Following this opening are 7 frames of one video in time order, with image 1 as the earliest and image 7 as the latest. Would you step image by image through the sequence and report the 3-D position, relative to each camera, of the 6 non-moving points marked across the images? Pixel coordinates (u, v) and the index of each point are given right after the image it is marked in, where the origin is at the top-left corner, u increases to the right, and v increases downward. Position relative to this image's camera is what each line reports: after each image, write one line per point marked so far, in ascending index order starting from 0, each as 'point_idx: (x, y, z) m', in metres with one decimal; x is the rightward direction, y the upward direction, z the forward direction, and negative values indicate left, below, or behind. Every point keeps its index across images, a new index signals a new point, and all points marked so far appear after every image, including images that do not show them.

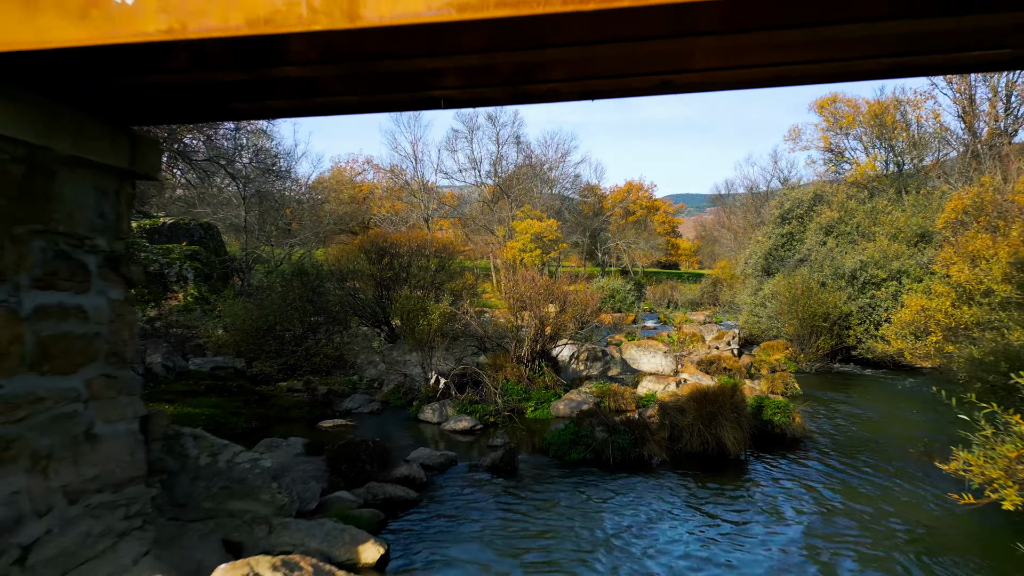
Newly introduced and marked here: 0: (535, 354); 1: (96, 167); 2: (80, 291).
0: (+1.0, -2.7, +12.1) m
1: (-5.7, +1.7, +4.0) m
2: (-5.8, 0.0, +3.9) m
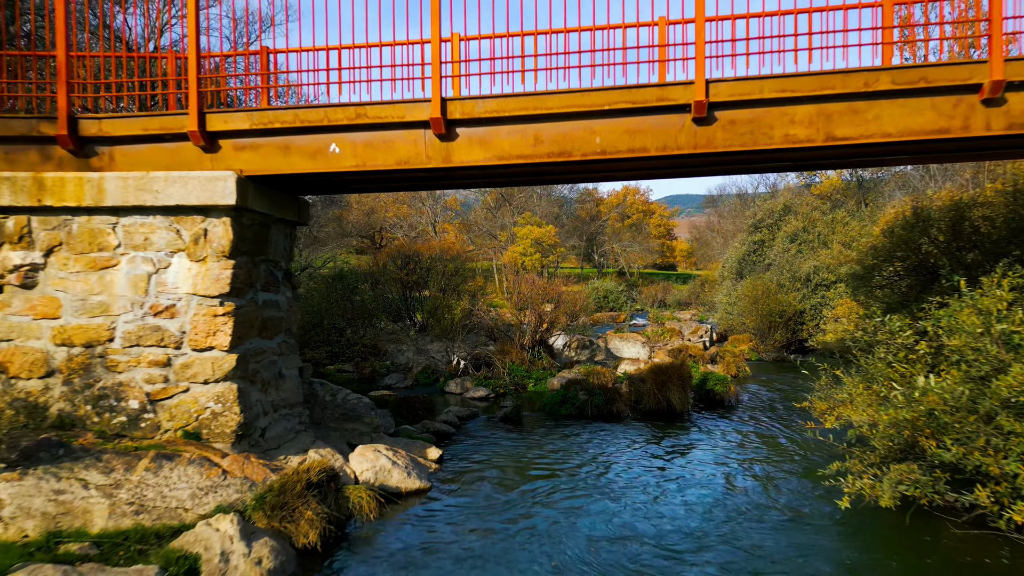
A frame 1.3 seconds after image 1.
0: (+1.2, -2.8, +15.0) m
1: (-5.5, +1.6, +6.9) m
2: (-5.6, -0.1, +6.9) m
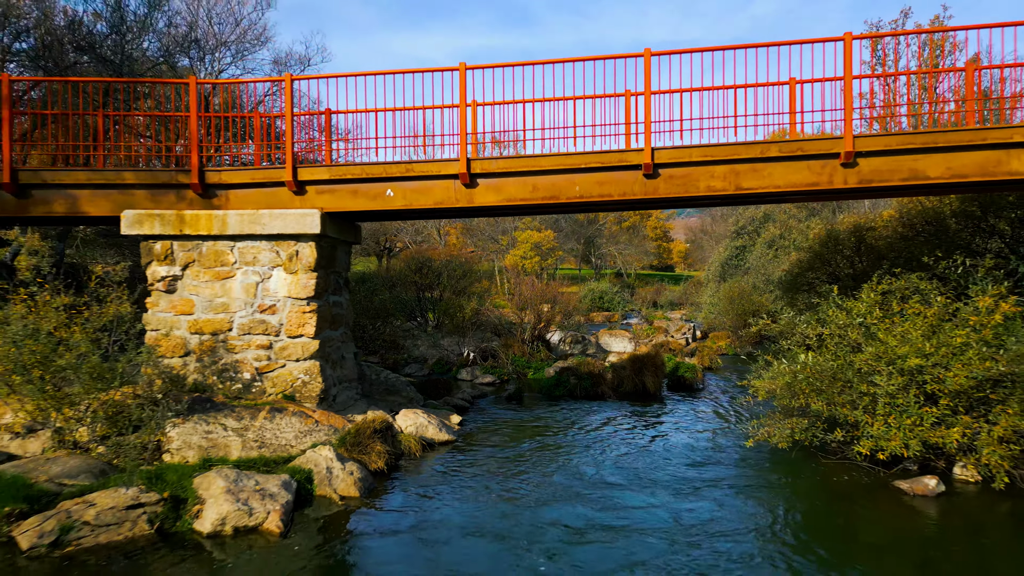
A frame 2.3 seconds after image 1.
0: (+1.3, -2.9, +17.3) m
1: (-5.3, +1.5, +9.2) m
2: (-5.5, -0.2, +9.1) m
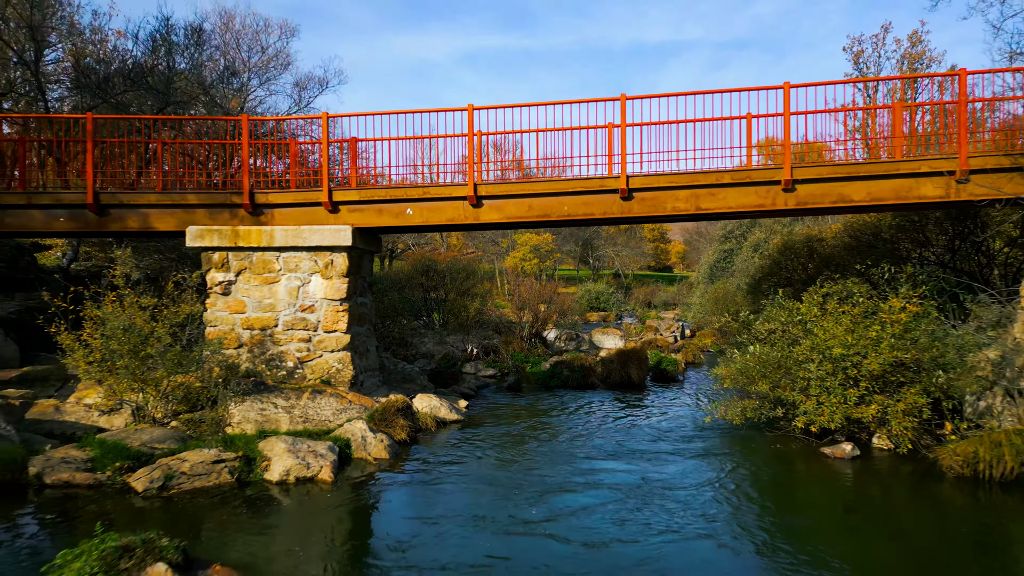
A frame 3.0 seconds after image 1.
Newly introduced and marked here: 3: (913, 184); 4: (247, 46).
0: (+1.3, -3.1, +18.9) m
1: (-5.3, +1.4, +10.8) m
2: (-5.5, -0.3, +10.7) m
3: (+12.3, +3.2, +8.8) m
4: (-14.8, +13.5, +16.1) m
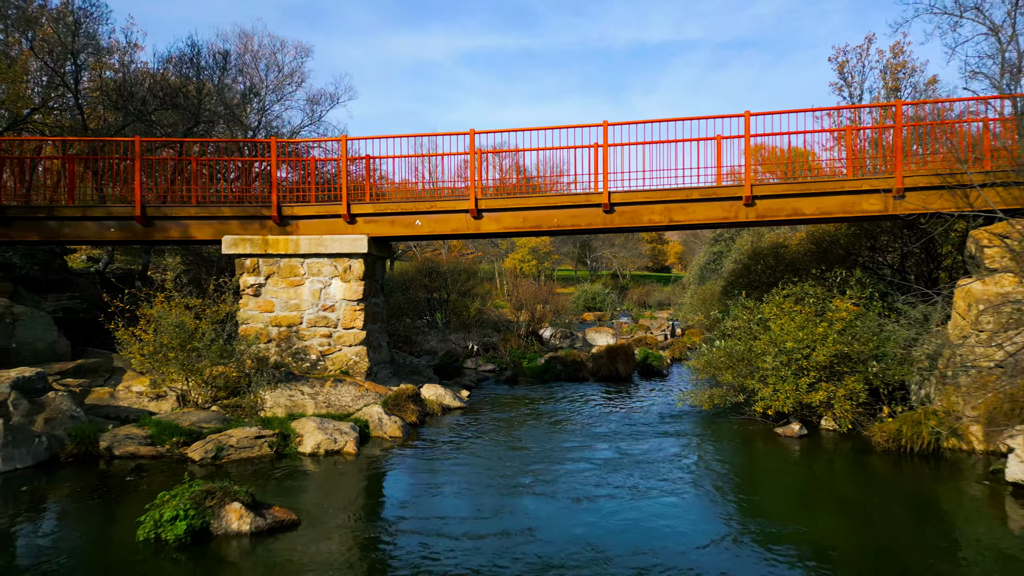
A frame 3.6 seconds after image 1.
0: (+1.2, -3.1, +20.3) m
1: (-5.5, +1.3, +12.1) m
2: (-5.6, -0.4, +12.1) m
3: (+12.1, +3.1, +10.1) m
4: (-15.0, +13.5, +17.5) m
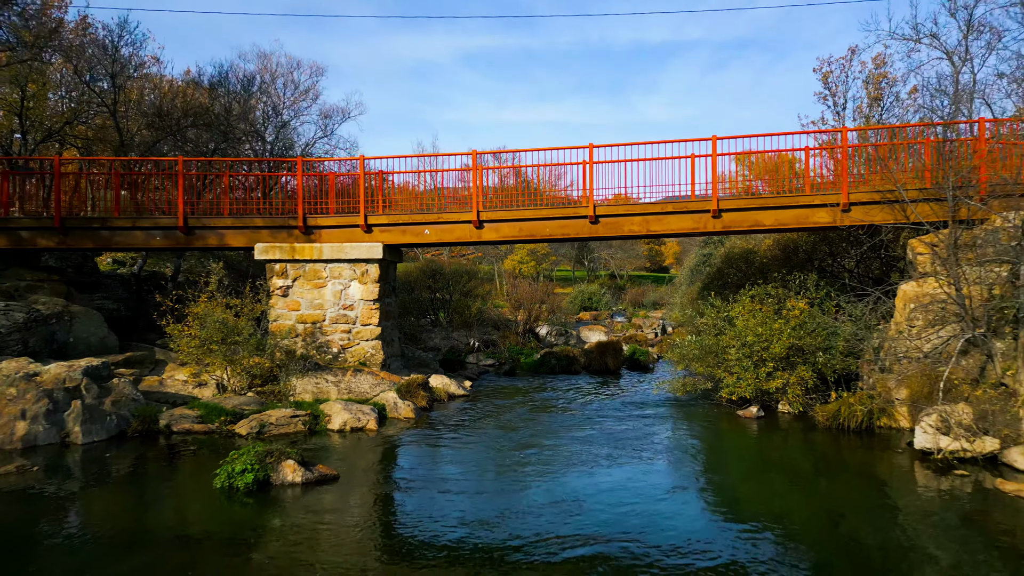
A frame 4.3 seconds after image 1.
0: (+1.1, -3.2, +21.8) m
1: (-5.6, +1.2, +13.6) m
2: (-5.8, -0.5, +13.6) m
3: (+12.0, +3.0, +11.7) m
4: (-15.1, +13.4, +19.0) m
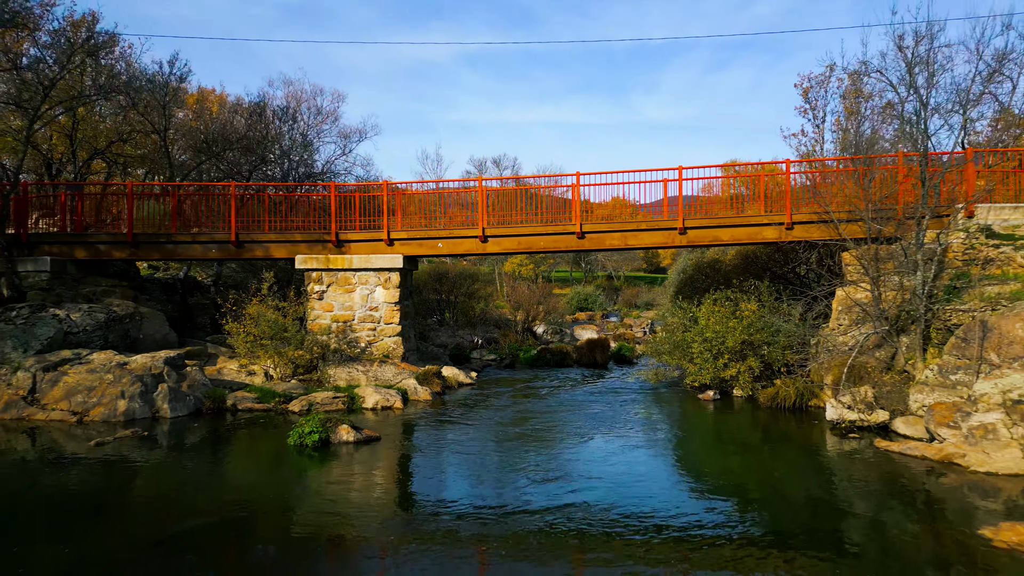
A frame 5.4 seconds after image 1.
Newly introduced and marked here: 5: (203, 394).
0: (+1.1, -3.4, +24.1) m
1: (-5.6, +1.0, +16.0) m
2: (-5.8, -0.7, +15.9) m
3: (+12.0, +2.8, +14.0) m
4: (-15.1, +13.2, +21.3) m
5: (-13.5, -4.6, +12.6) m
